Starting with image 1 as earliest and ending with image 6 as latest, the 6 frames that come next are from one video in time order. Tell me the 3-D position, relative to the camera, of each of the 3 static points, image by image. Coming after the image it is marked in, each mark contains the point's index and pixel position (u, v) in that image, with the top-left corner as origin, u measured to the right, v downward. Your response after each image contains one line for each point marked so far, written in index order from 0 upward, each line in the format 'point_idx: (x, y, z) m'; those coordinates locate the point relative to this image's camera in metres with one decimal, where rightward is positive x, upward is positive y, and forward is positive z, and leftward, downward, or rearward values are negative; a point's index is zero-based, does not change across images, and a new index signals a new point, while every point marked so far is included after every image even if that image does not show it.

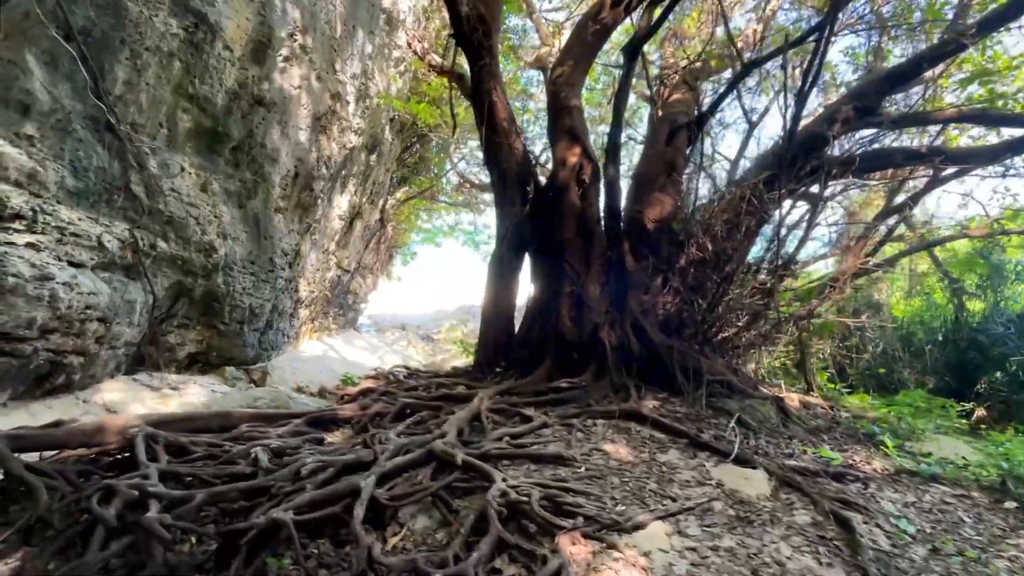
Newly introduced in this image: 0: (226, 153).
0: (-3.7, +1.7, +6.8) m
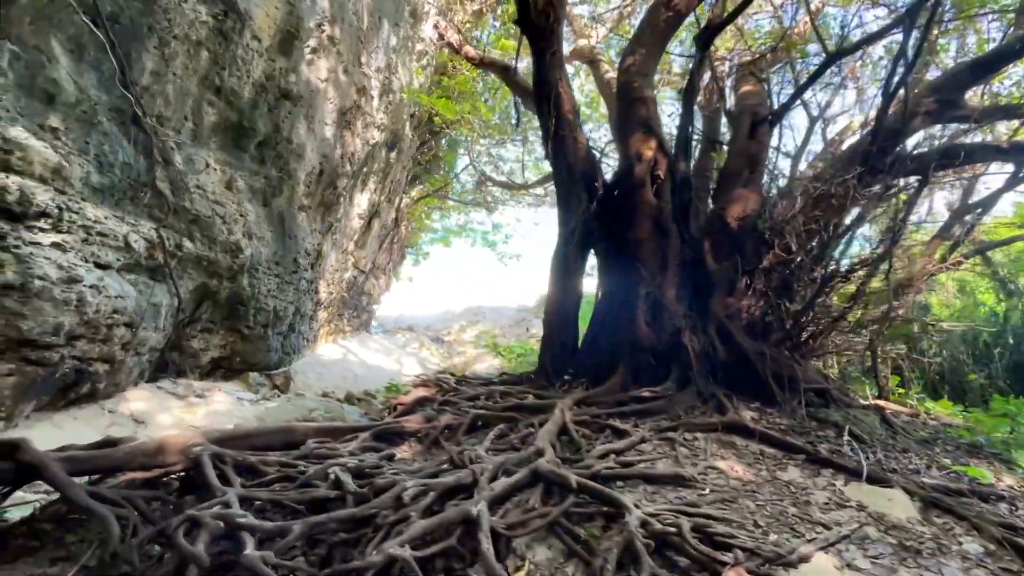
0: (-3.2, +1.7, +6.5) m
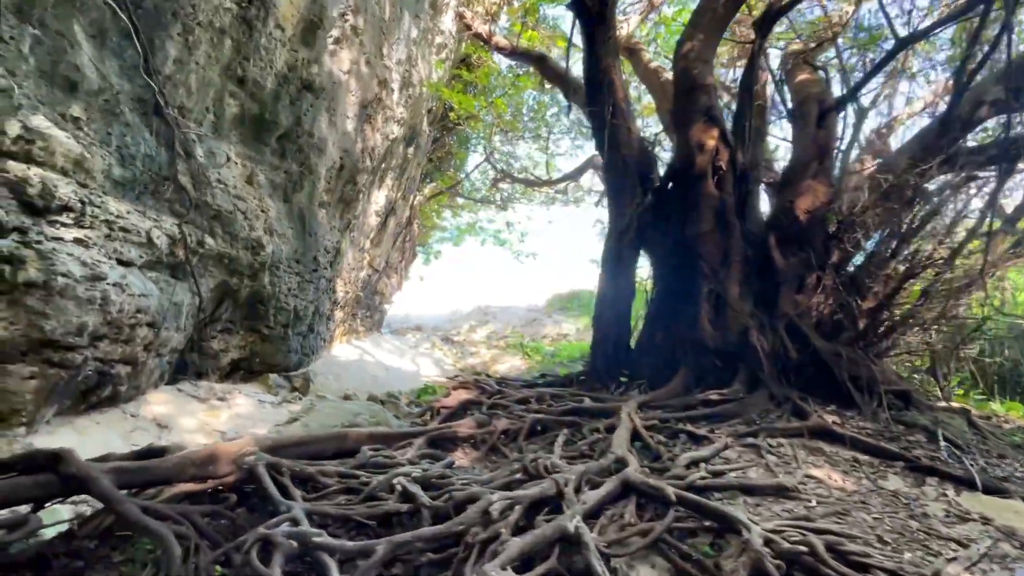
0: (-2.8, +1.7, +6.3) m
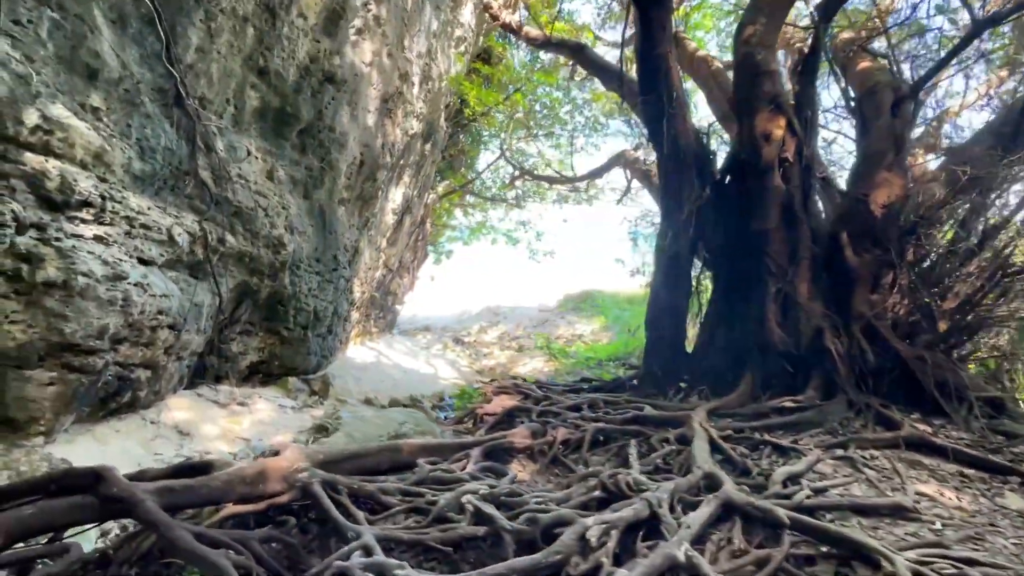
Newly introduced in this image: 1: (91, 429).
0: (-2.5, +1.7, +6.1) m
1: (-3.3, -1.1, +4.1) m
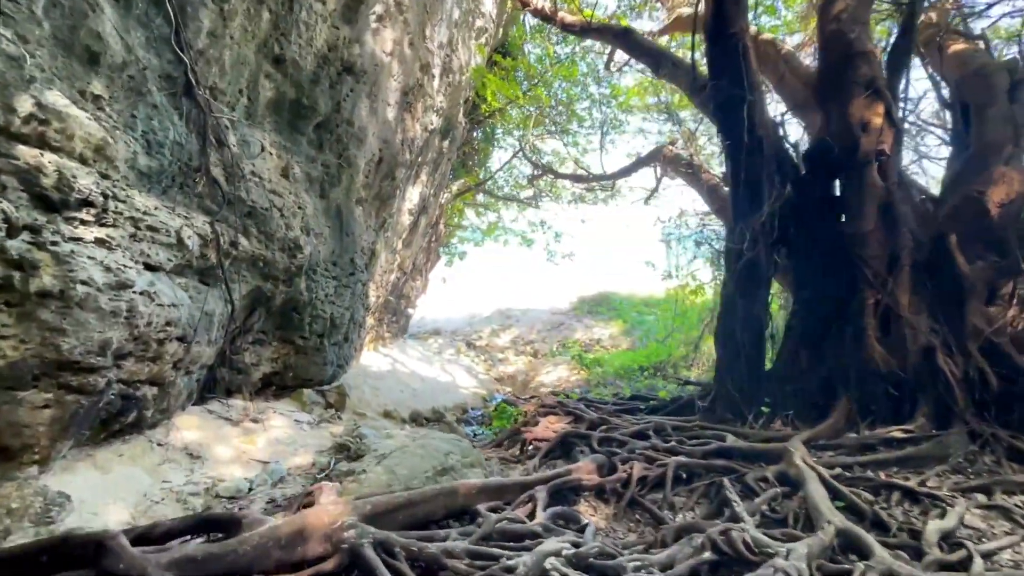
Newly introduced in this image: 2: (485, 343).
0: (-2.1, +1.7, +5.6) m
1: (-2.9, -1.2, +3.7) m
2: (-0.7, -1.4, +13.9) m
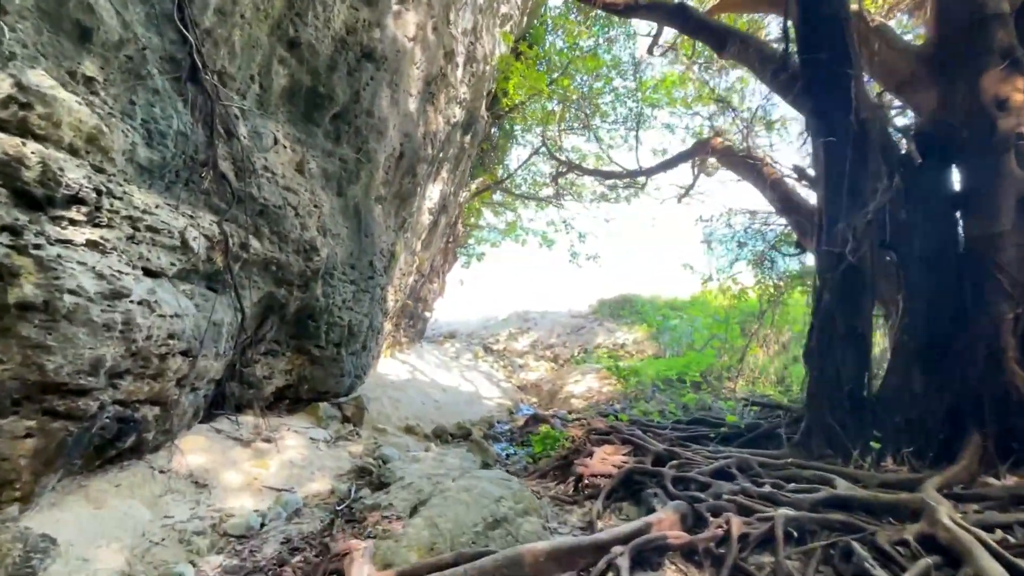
0: (-1.8, +1.6, +5.2) m
1: (-2.6, -1.2, +3.2) m
2: (-0.2, -1.5, +13.4) m
